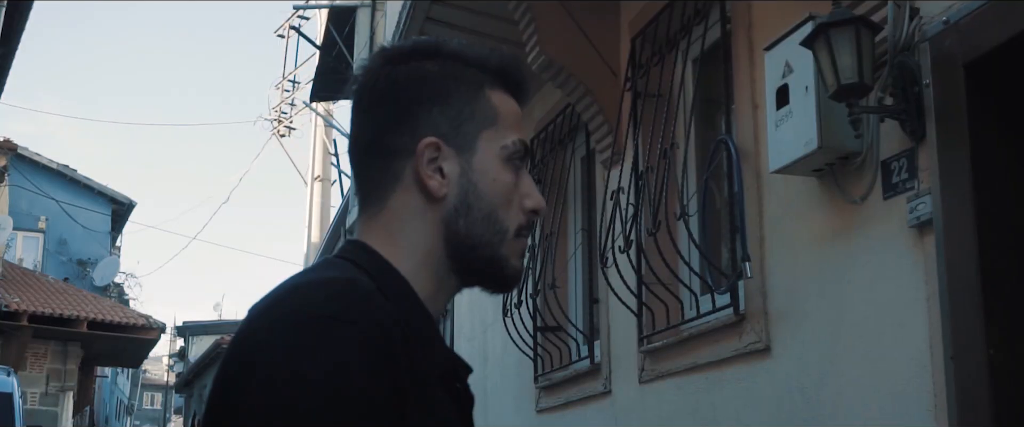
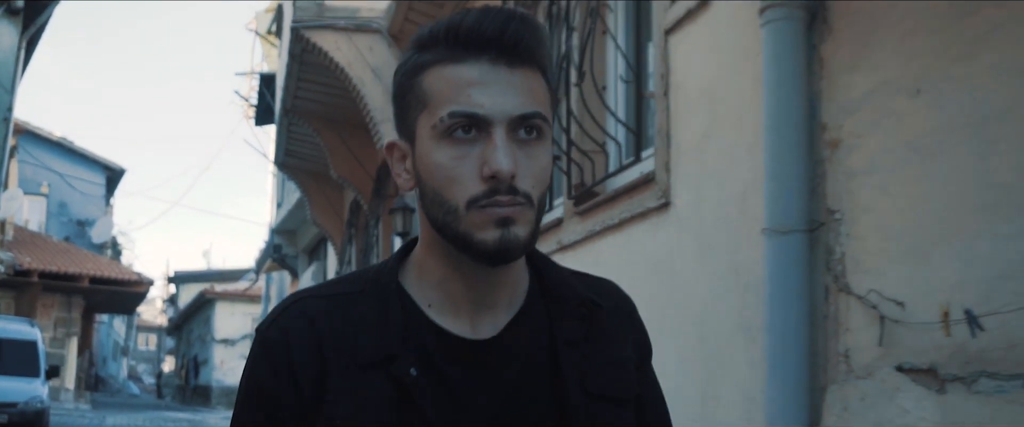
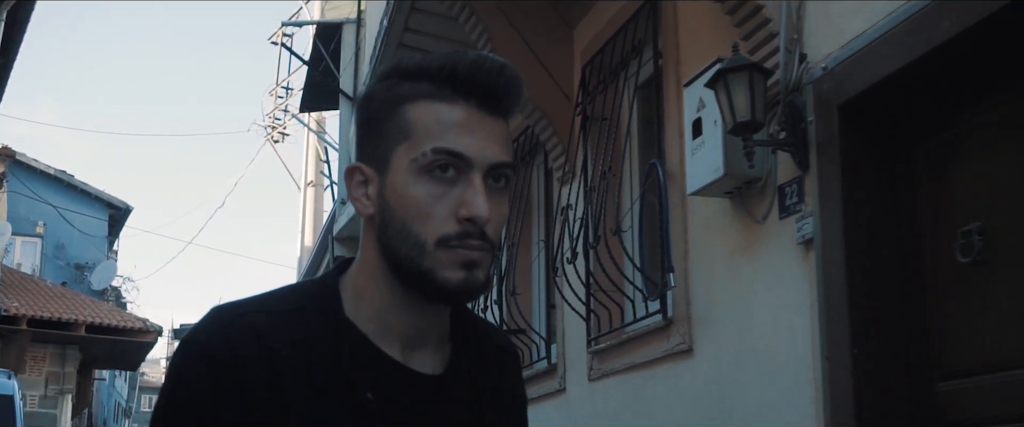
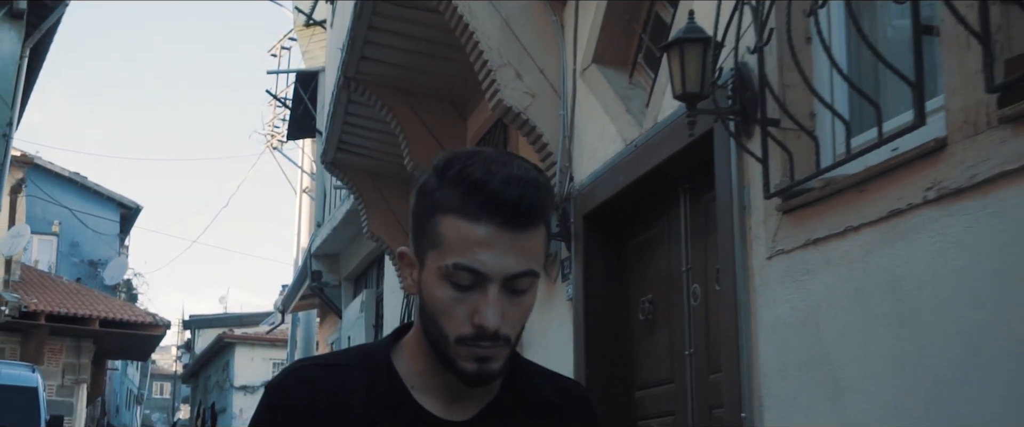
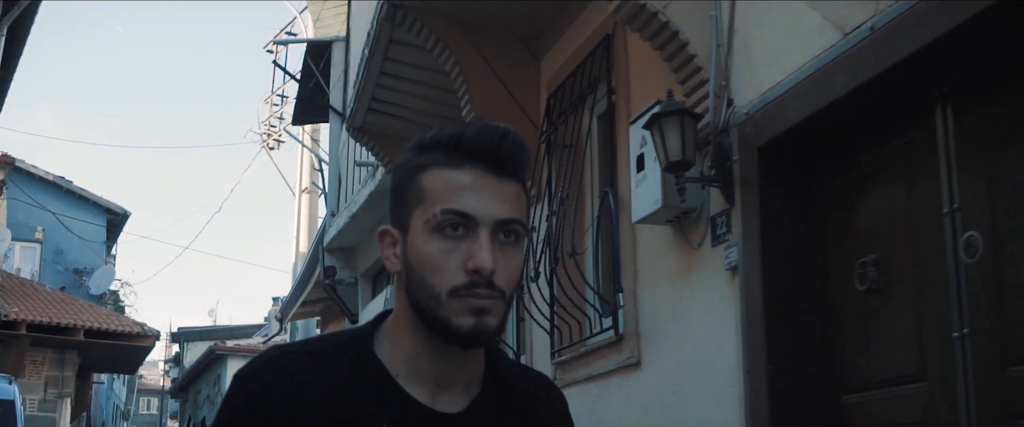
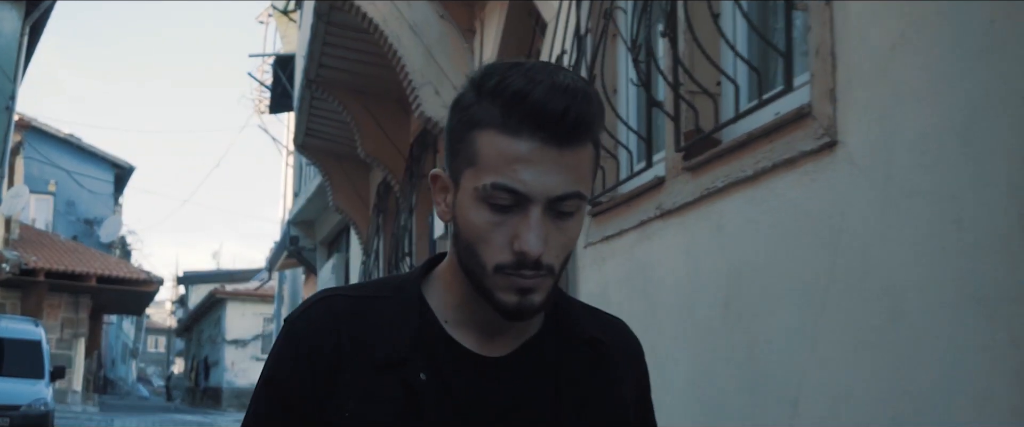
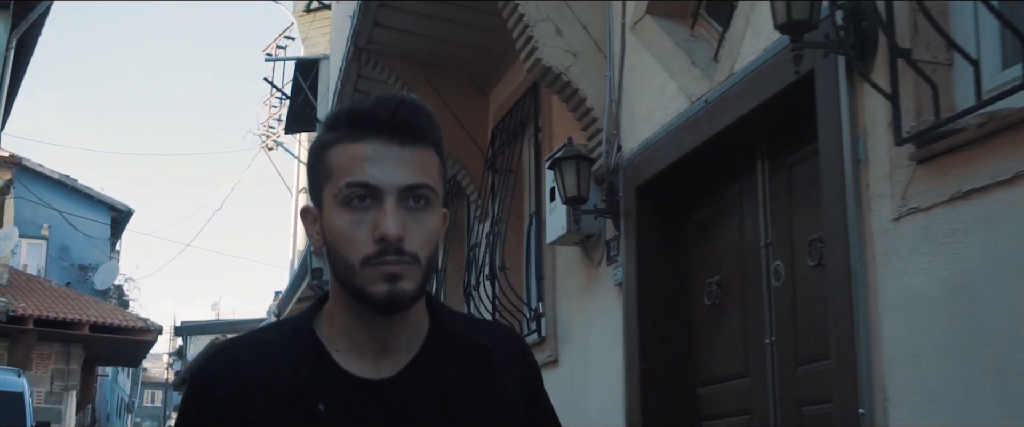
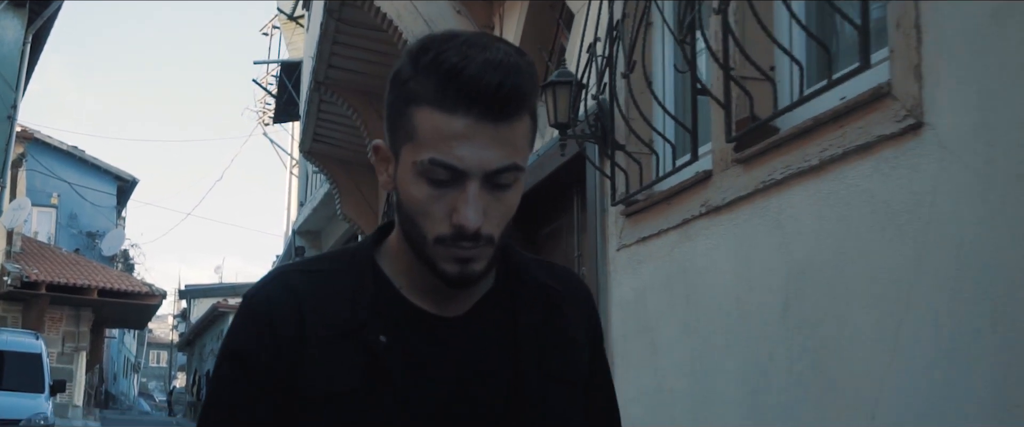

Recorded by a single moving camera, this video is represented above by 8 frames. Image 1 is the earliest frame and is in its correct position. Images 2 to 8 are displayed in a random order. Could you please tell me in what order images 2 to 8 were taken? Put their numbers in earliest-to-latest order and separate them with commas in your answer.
3, 5, 7, 4, 8, 6, 2
